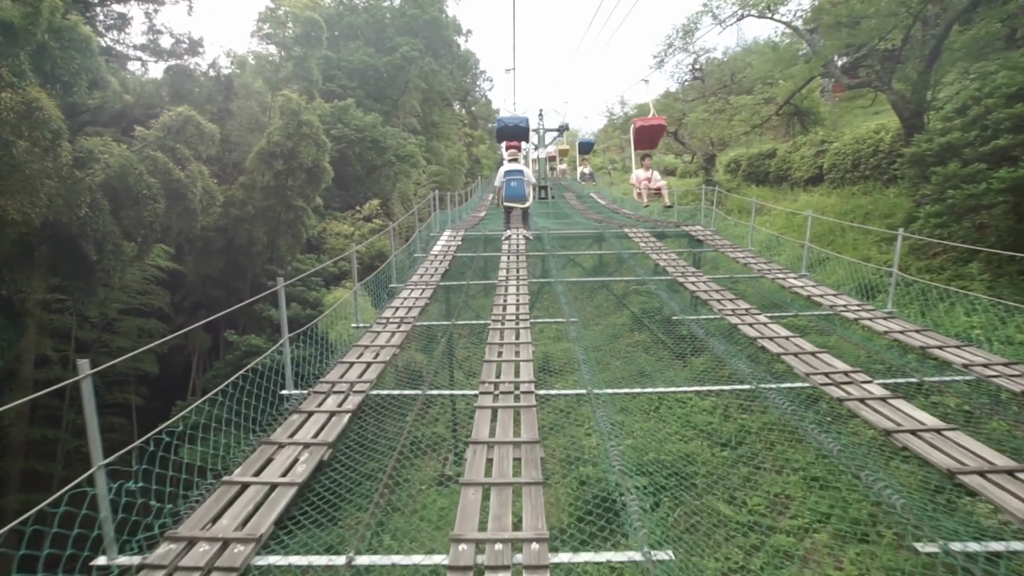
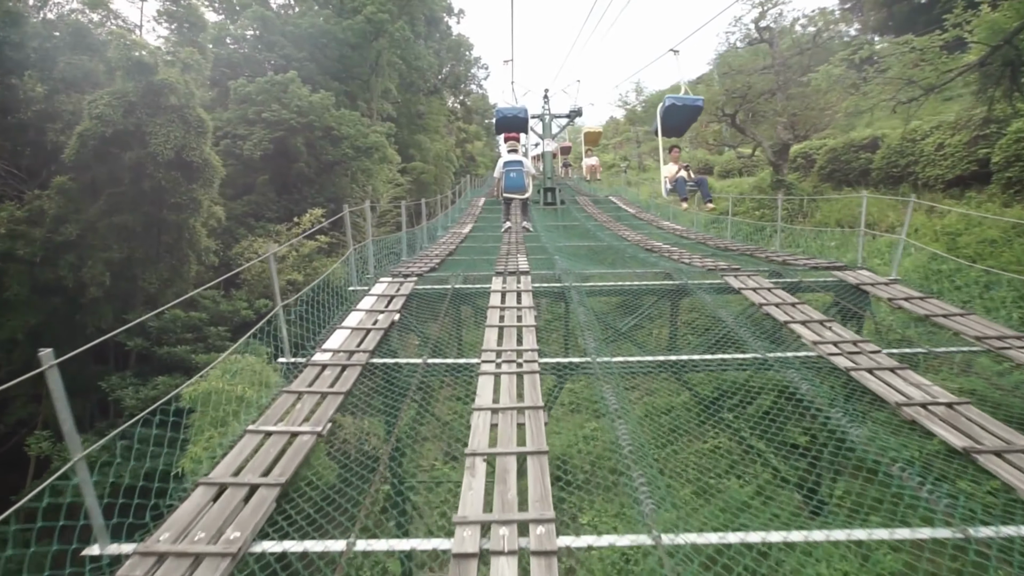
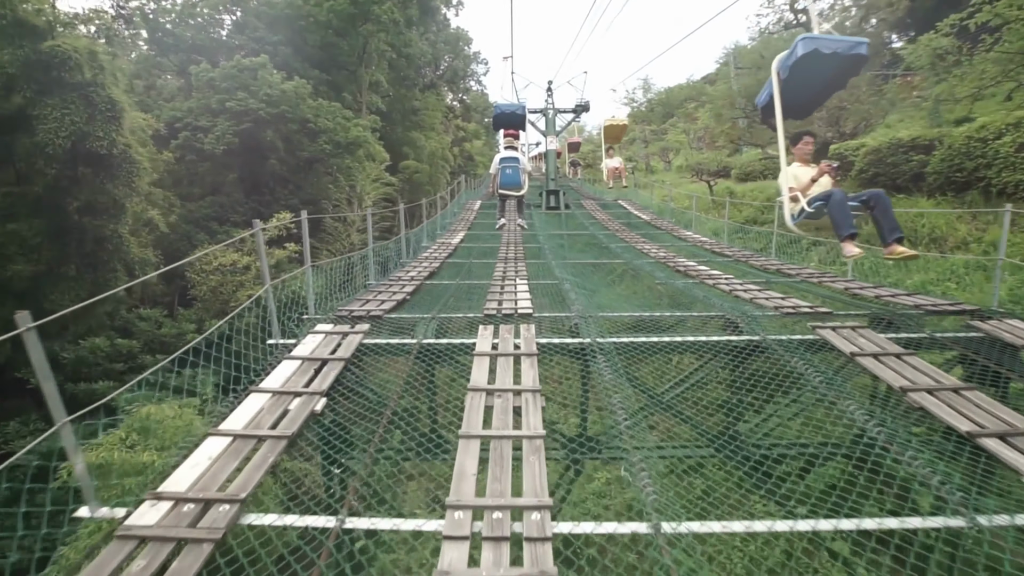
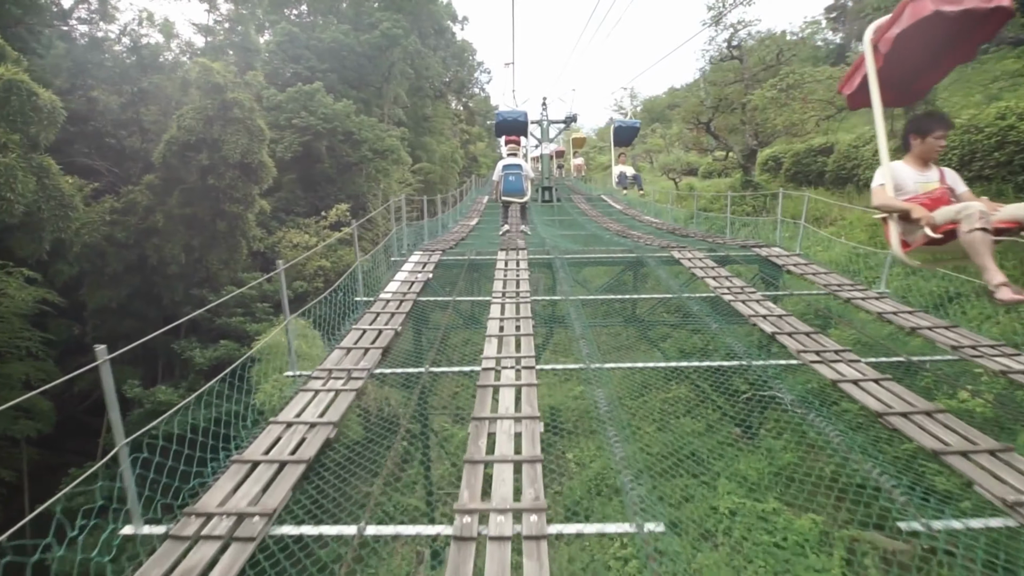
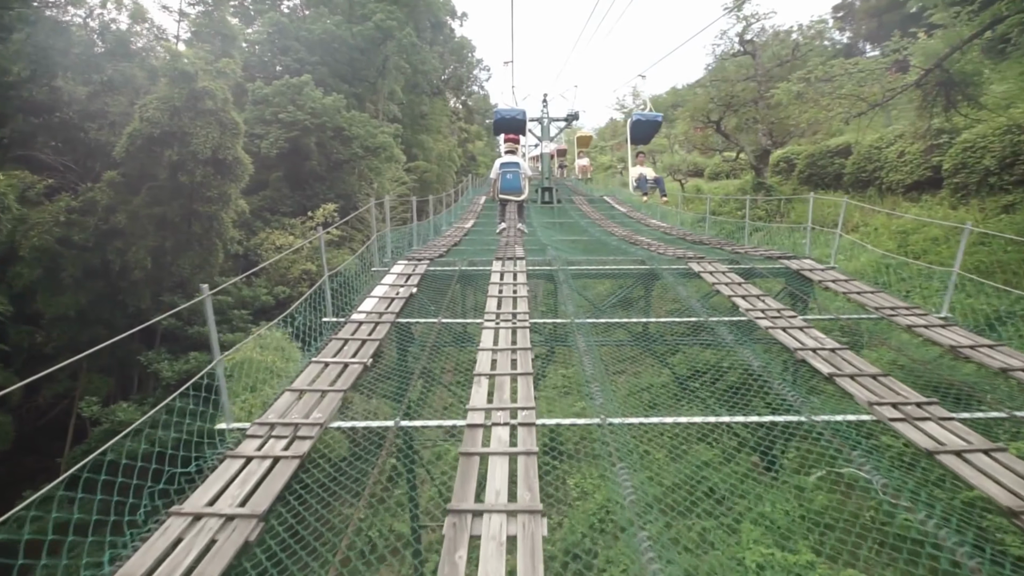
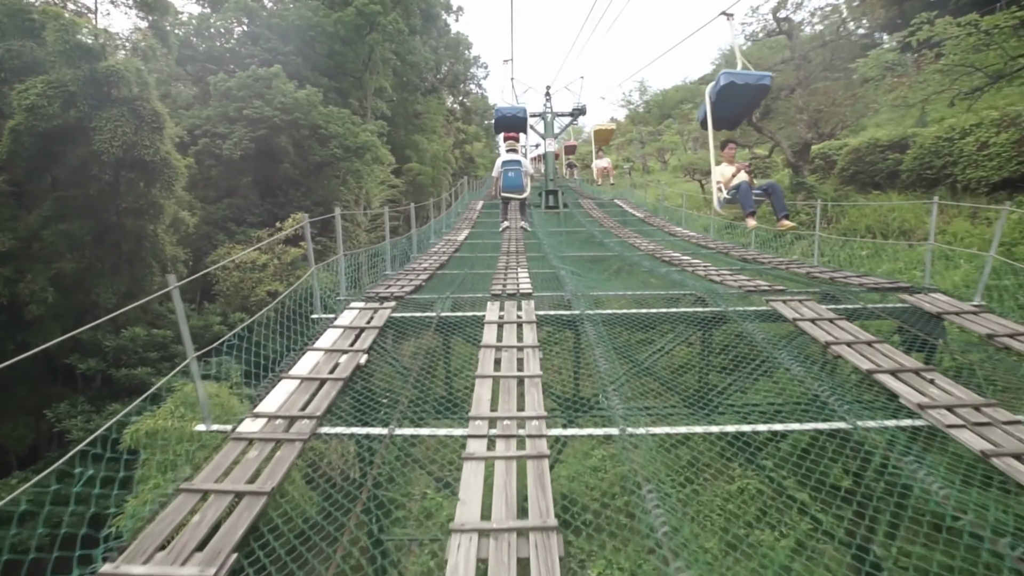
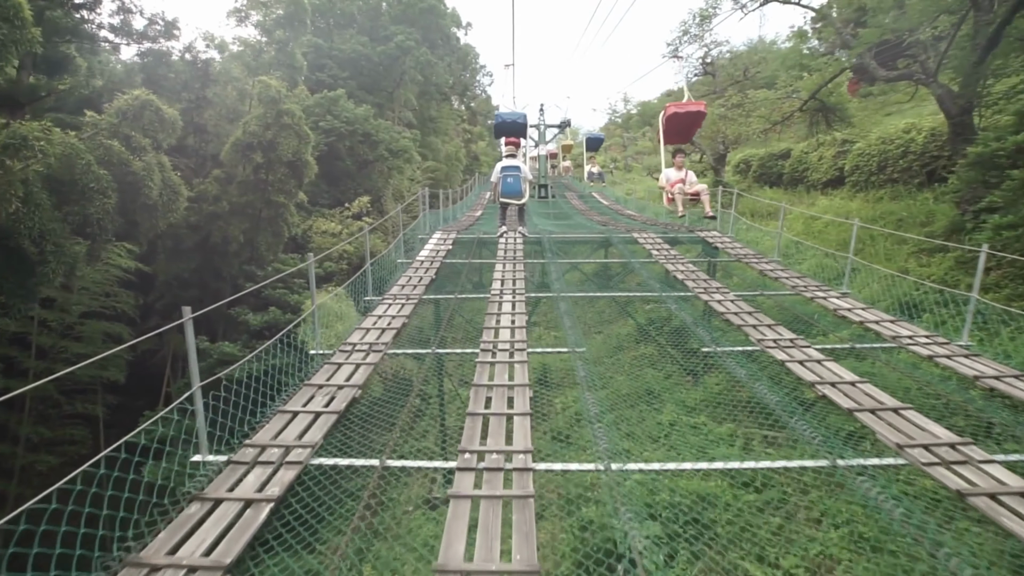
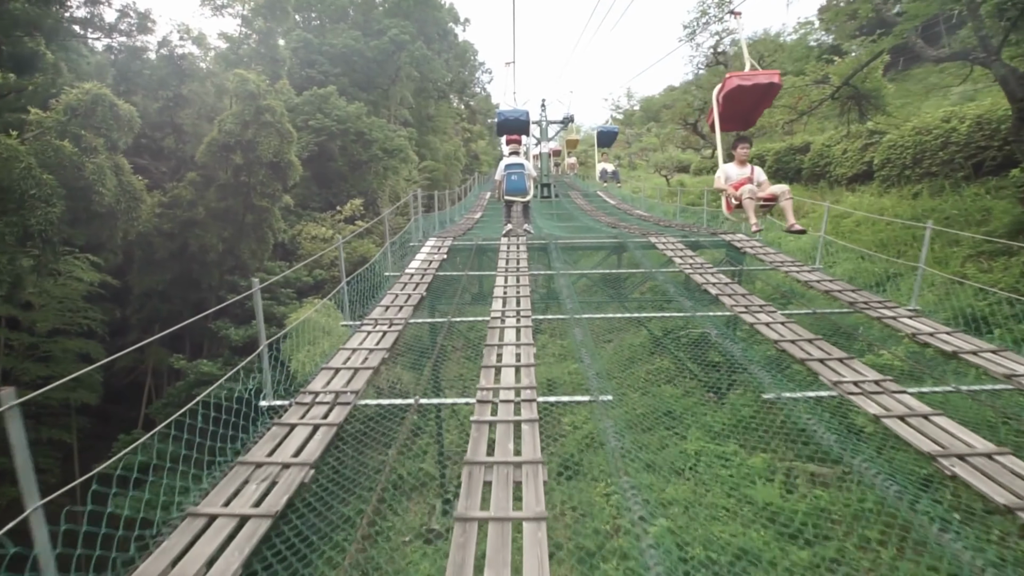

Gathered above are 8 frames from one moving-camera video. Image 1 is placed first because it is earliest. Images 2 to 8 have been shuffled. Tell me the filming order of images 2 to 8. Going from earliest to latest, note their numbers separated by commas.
7, 8, 4, 5, 2, 6, 3
